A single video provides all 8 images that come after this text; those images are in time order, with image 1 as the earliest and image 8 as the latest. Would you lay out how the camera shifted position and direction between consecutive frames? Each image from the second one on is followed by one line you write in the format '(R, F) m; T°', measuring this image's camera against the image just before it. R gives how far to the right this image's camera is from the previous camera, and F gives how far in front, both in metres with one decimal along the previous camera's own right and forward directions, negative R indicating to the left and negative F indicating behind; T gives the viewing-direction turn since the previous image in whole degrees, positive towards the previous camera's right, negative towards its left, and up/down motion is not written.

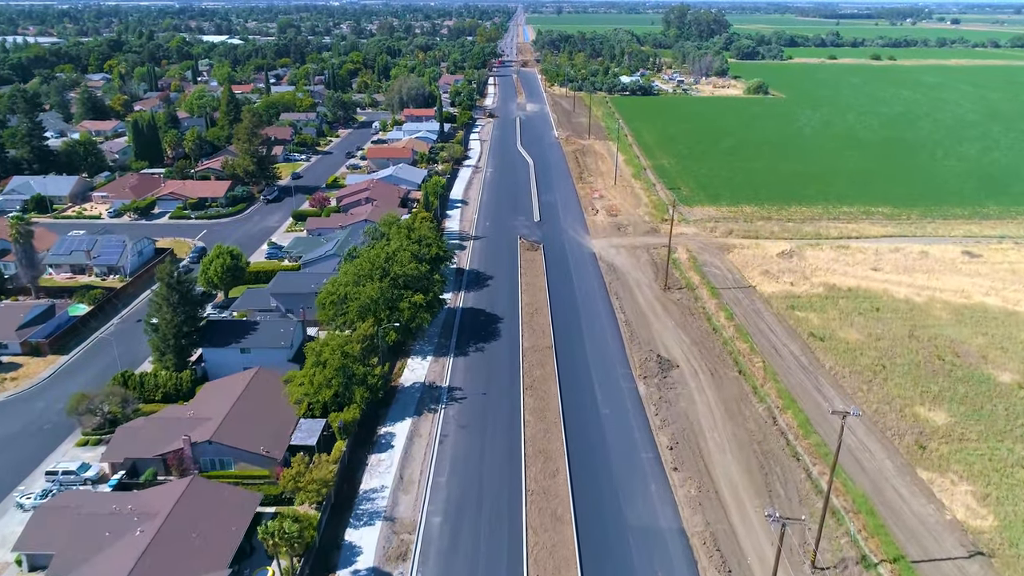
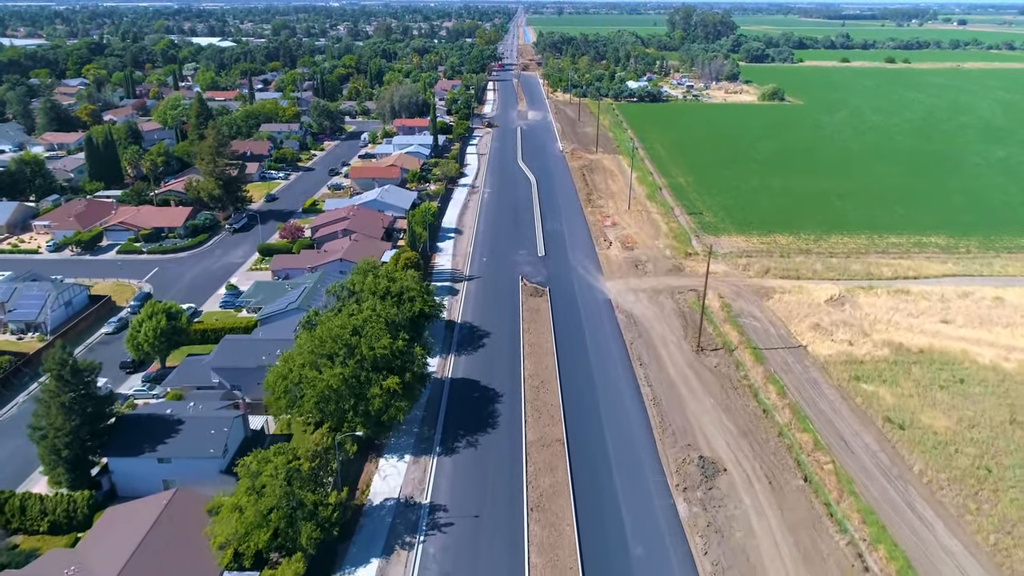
(0.0, +7.4) m; 0°
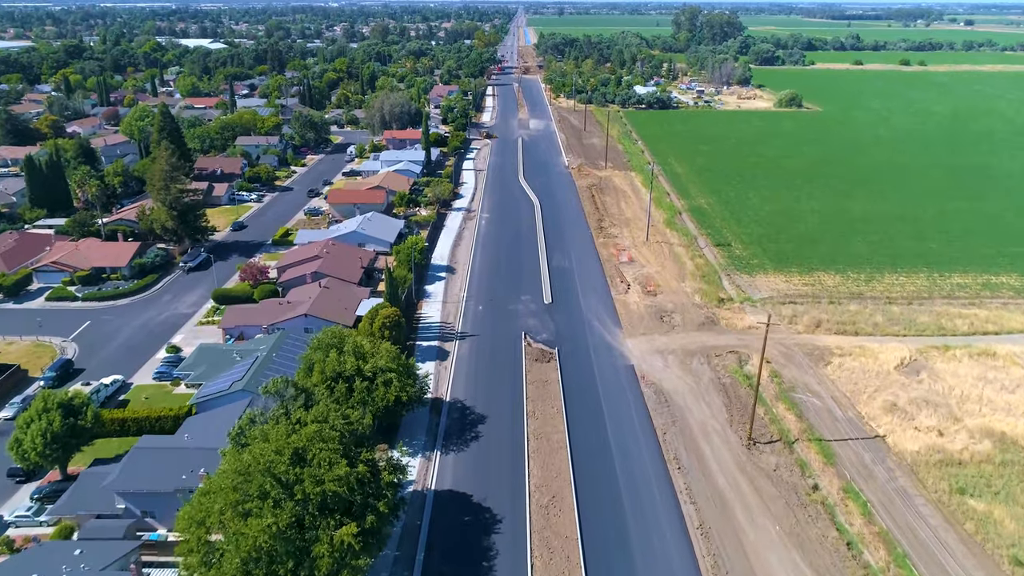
(-0.1, +7.4) m; 0°
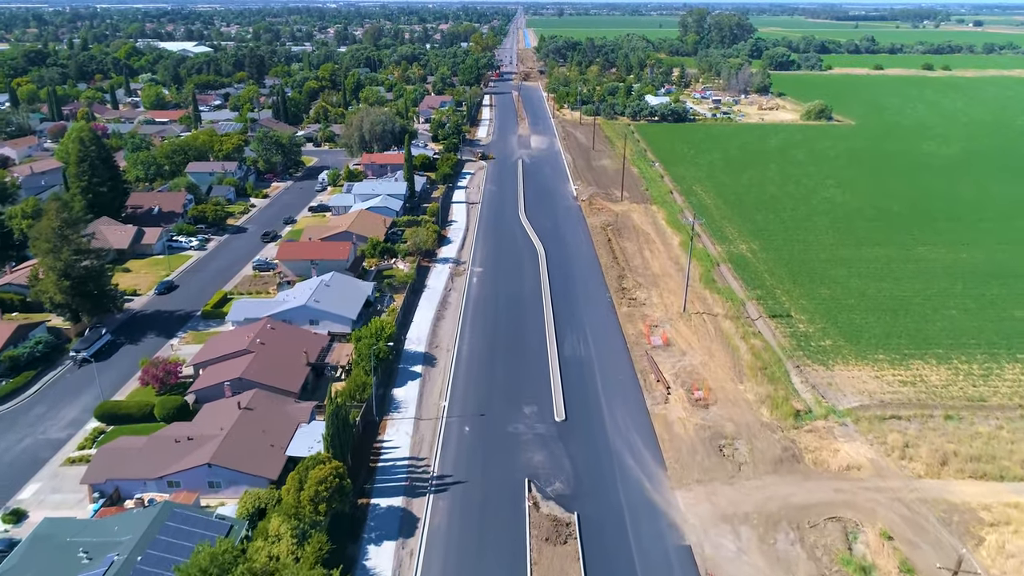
(0.0, +11.1) m; 0°
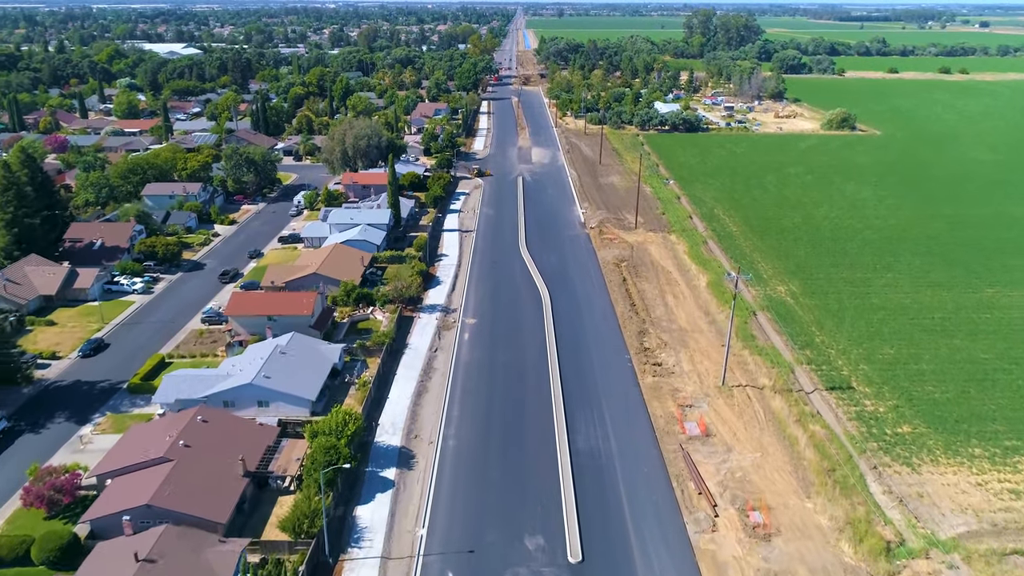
(0.0, +7.3) m; 0°
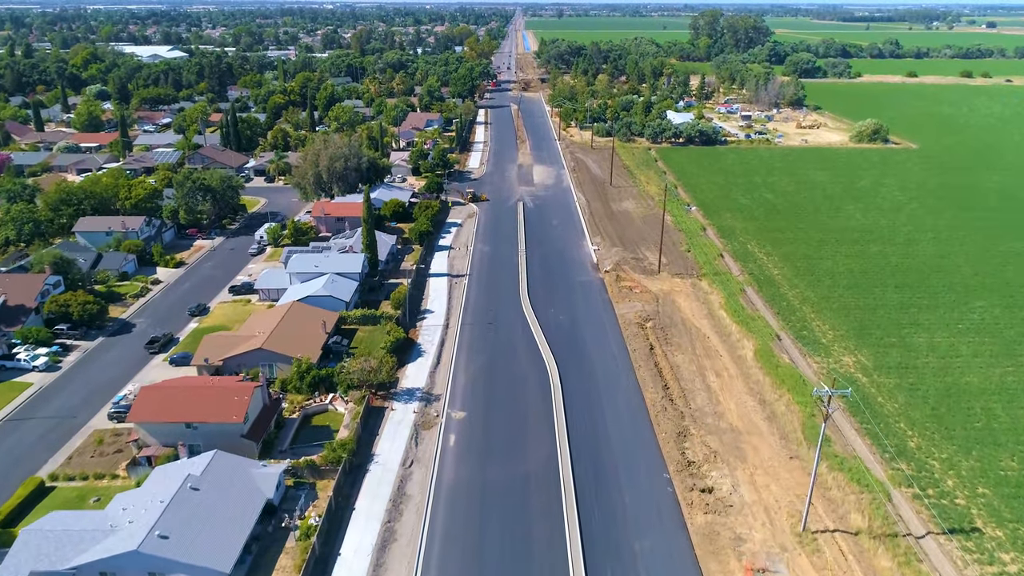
(0.0, +8.7) m; 0°
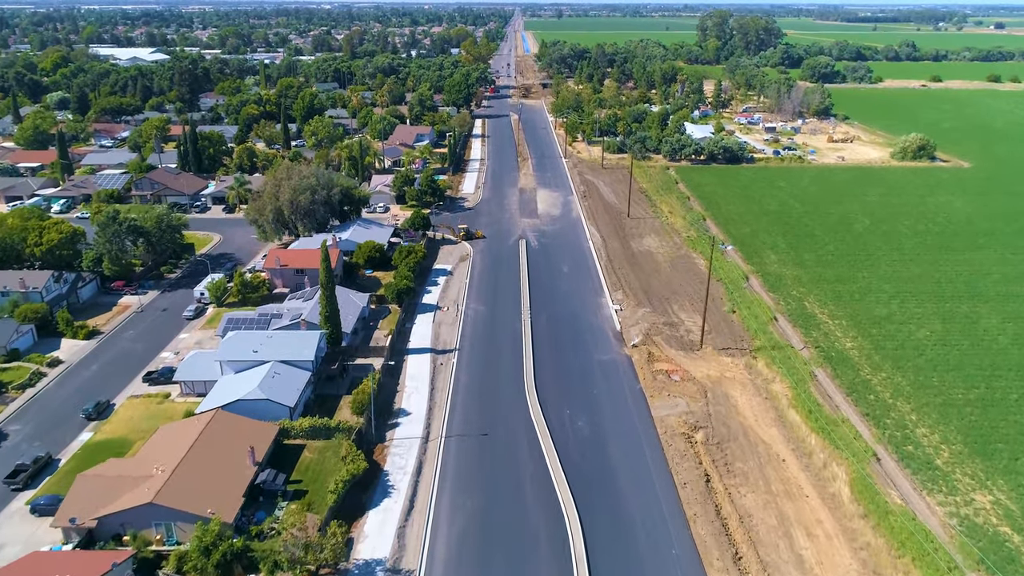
(-0.2, +9.8) m; 0°
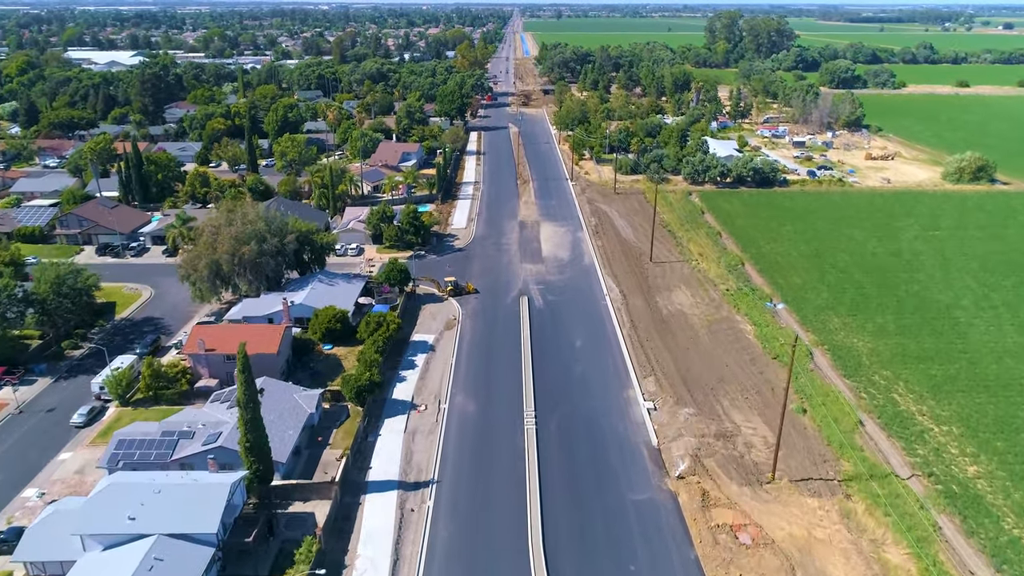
(0.0, +9.8) m; 0°
